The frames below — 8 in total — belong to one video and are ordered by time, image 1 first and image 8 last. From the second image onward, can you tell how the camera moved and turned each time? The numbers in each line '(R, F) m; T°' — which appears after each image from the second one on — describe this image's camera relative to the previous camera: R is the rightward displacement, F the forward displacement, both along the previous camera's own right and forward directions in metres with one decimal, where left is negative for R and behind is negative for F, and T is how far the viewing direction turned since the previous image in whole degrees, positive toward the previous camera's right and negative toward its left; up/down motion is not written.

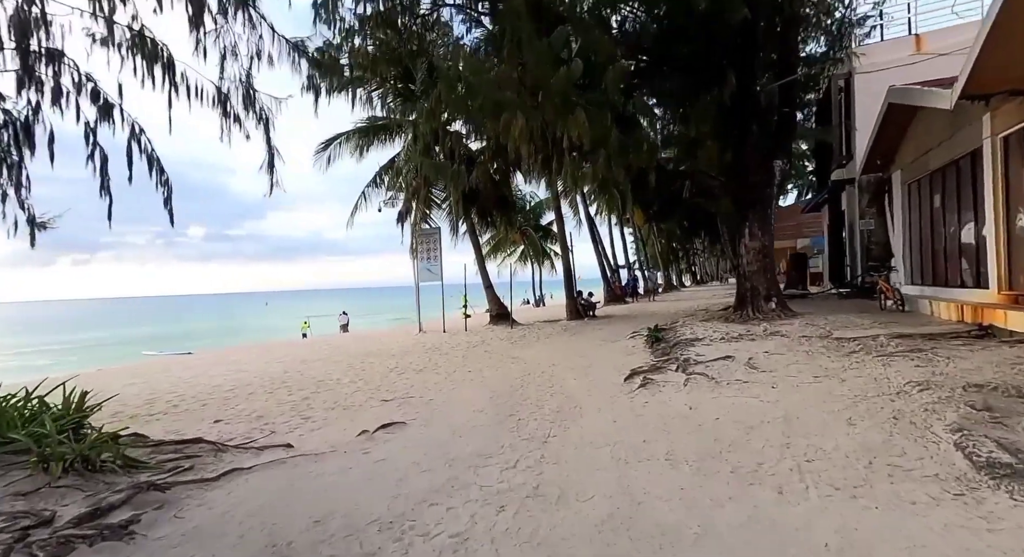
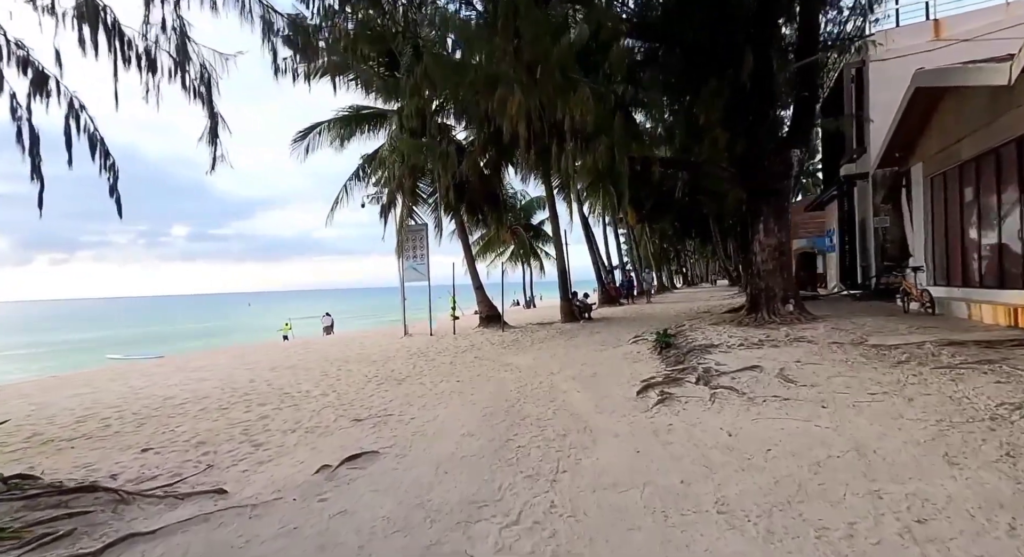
(-0.1, +0.9) m; +1°
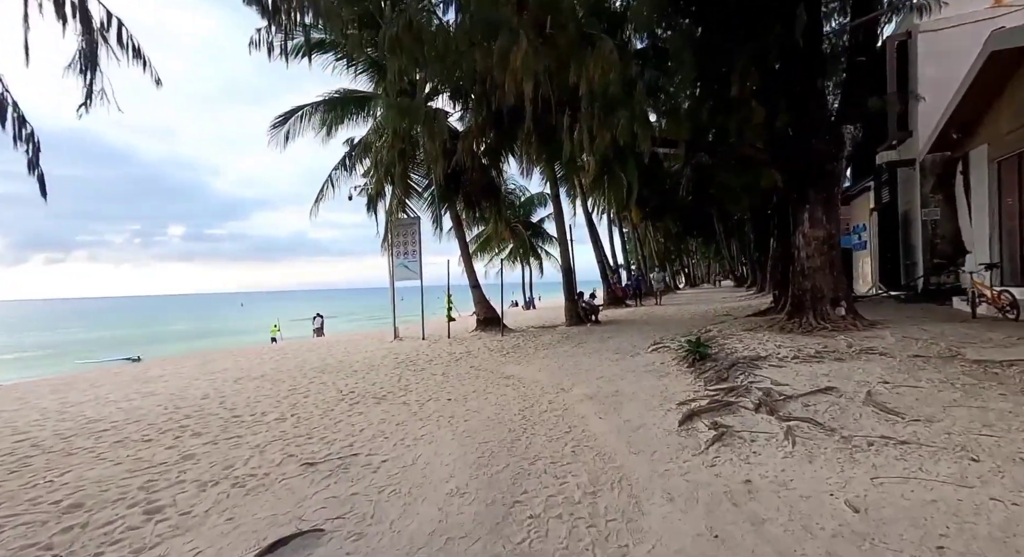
(-0.1, +1.4) m; 0°
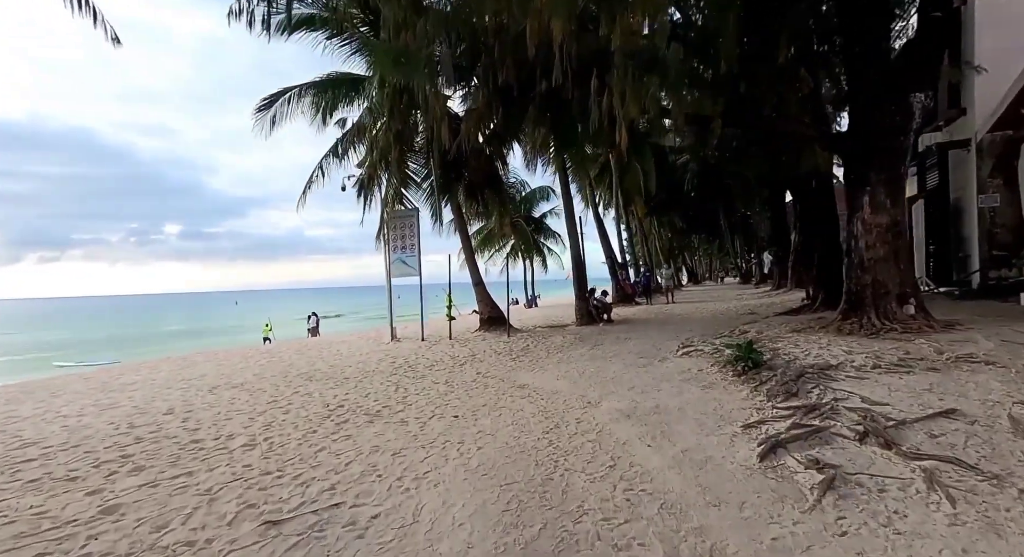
(-0.2, +1.1) m; 0°
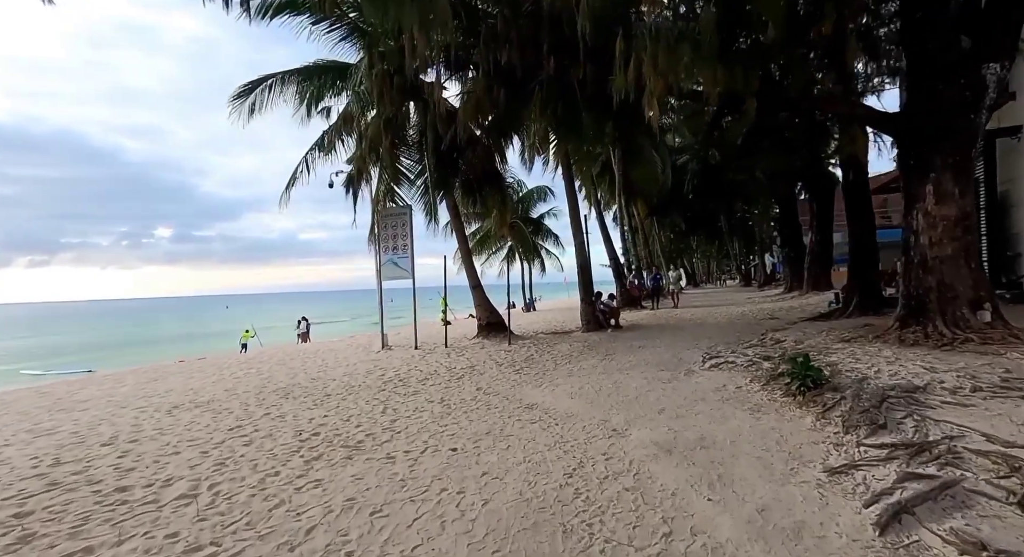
(-0.1, +1.0) m; +1°
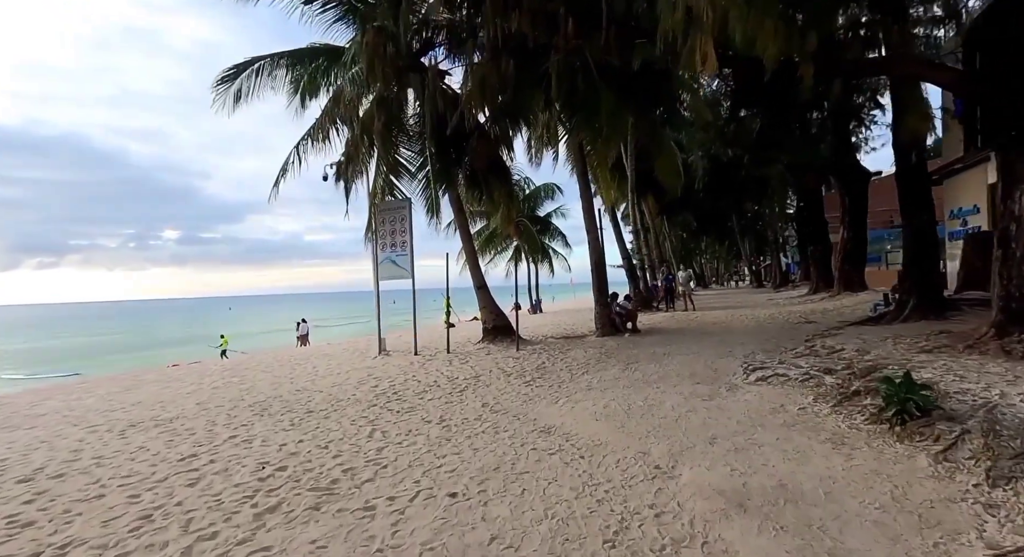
(-0.1, +1.1) m; -1°
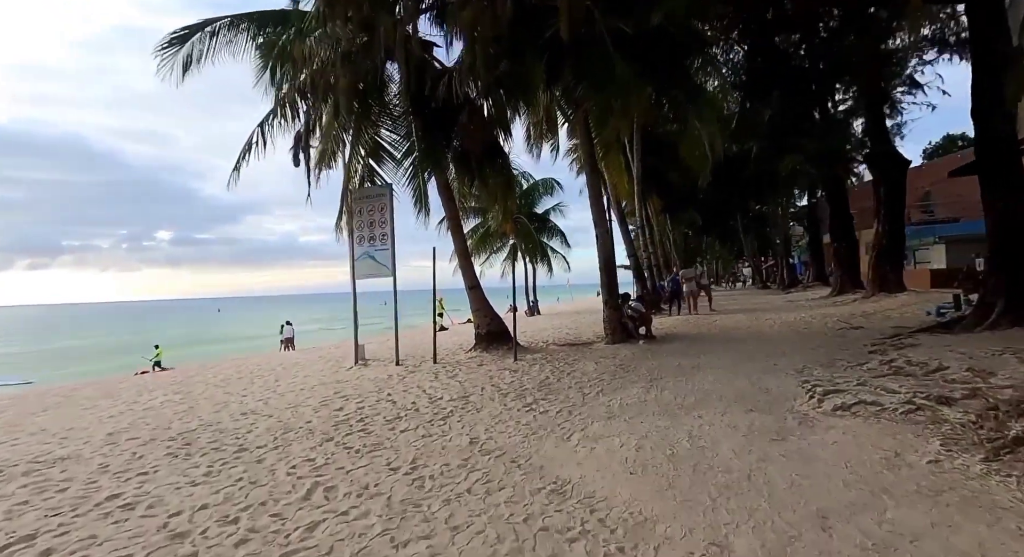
(0.0, +1.6) m; 0°
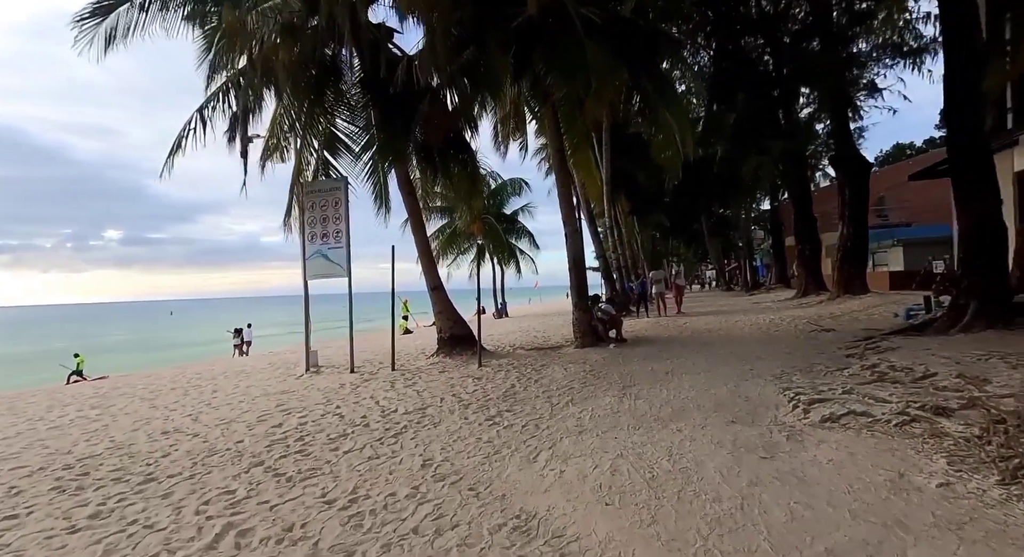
(+0.1, +0.5) m; +4°
